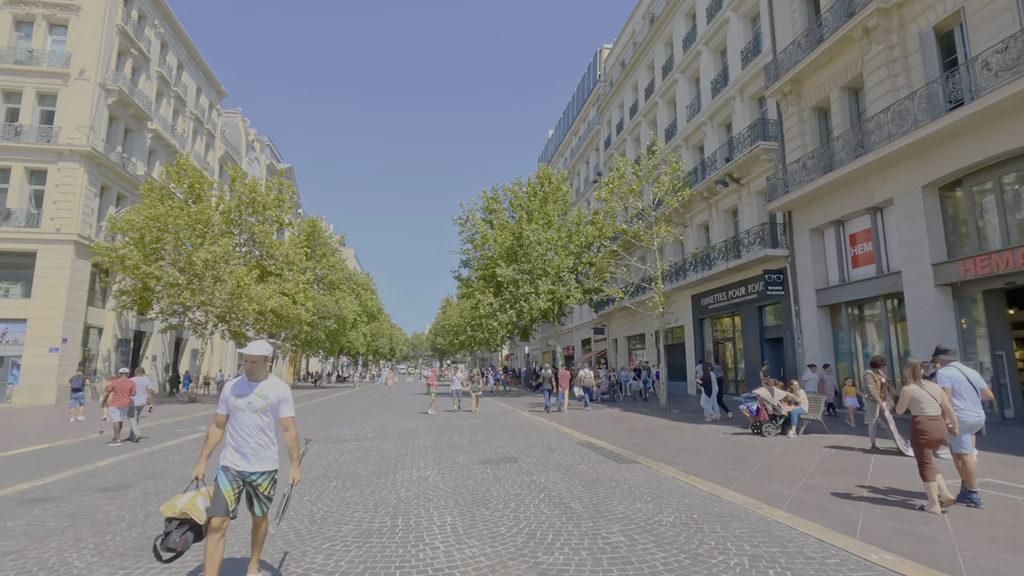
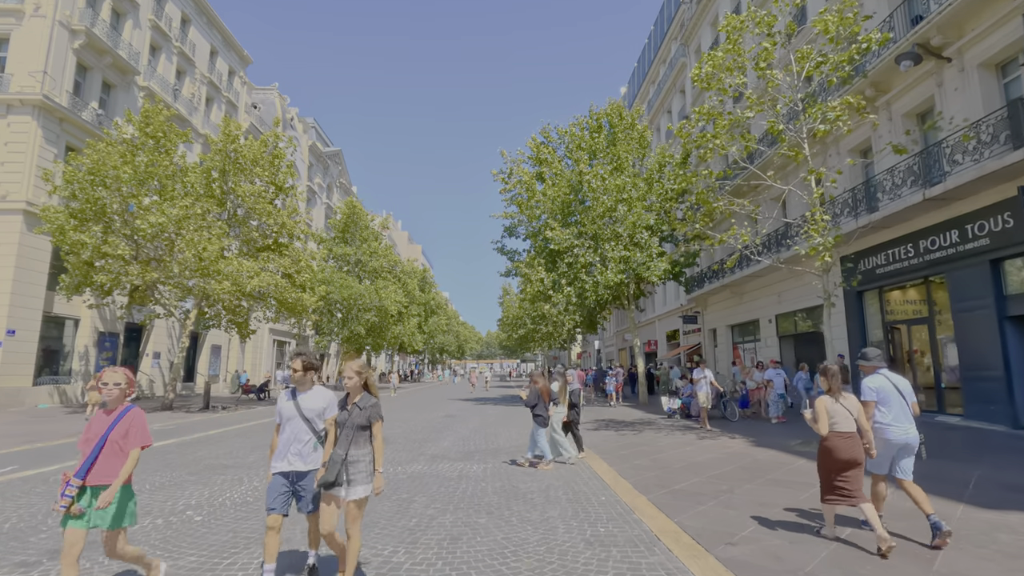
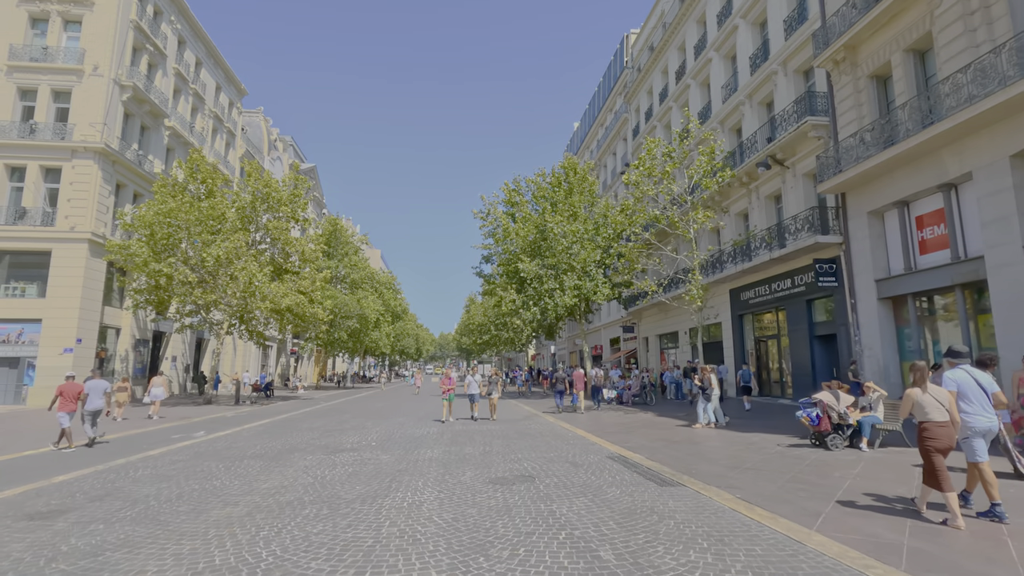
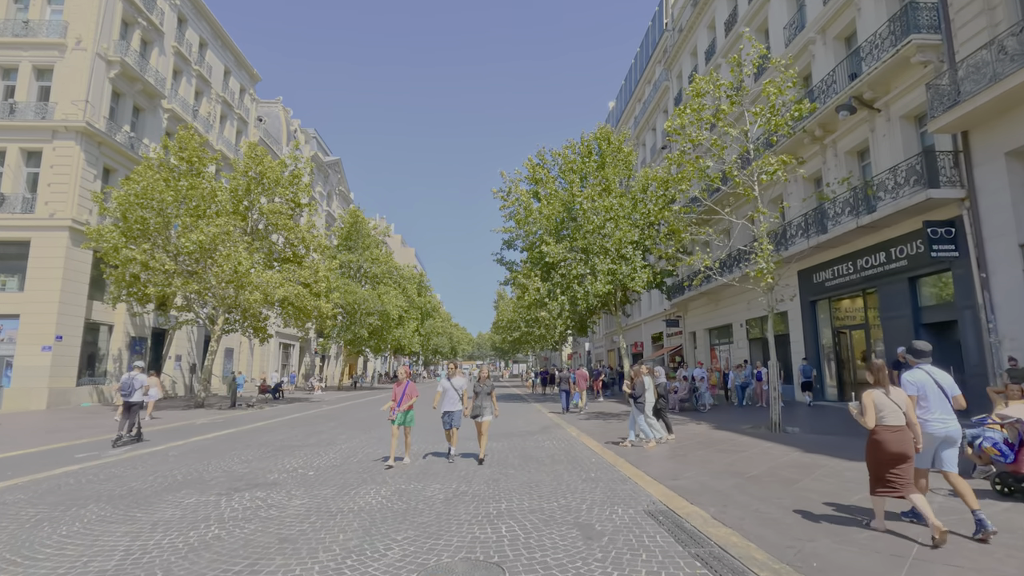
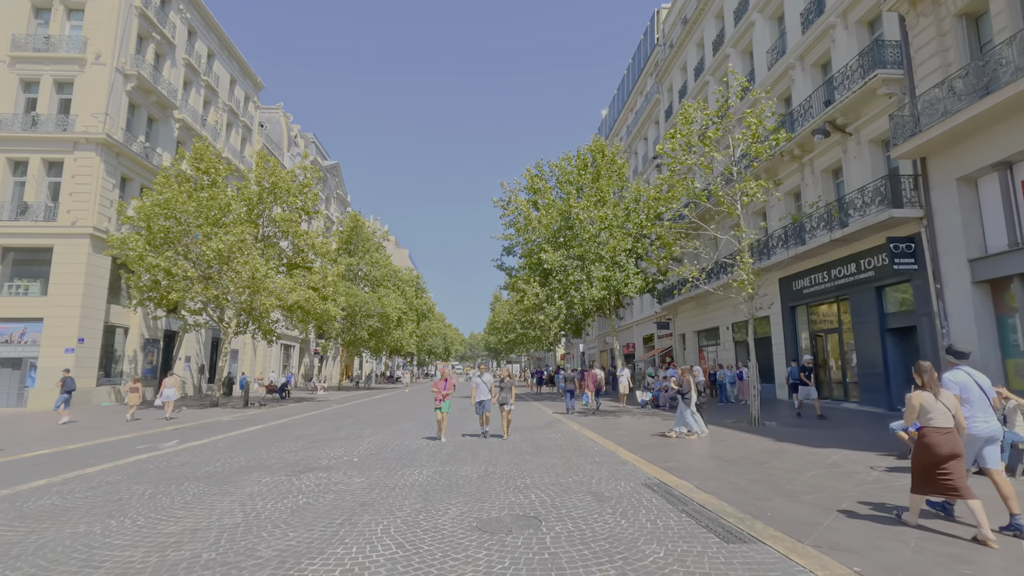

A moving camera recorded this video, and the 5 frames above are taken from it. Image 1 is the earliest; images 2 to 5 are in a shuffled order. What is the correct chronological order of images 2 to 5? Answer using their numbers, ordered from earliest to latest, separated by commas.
3, 5, 4, 2
